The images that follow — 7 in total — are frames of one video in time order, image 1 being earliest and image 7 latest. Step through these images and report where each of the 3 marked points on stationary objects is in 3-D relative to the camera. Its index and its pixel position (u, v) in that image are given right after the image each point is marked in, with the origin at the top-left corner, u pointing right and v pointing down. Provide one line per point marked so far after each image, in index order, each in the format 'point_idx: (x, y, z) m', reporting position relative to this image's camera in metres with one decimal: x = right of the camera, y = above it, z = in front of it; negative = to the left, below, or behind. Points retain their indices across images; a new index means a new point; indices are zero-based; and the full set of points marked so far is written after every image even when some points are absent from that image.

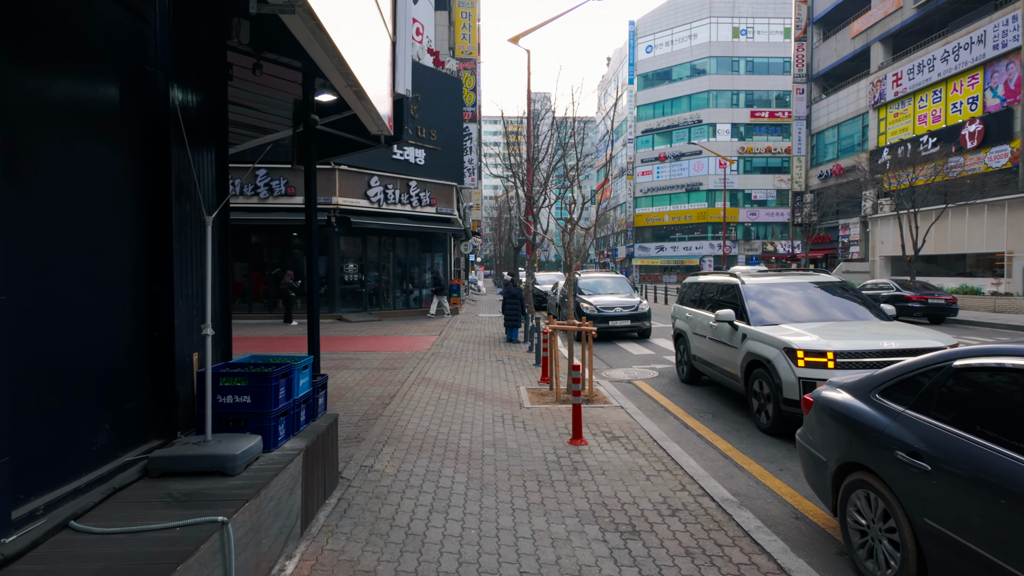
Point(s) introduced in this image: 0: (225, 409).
0: (-1.8, -0.8, +3.6) m
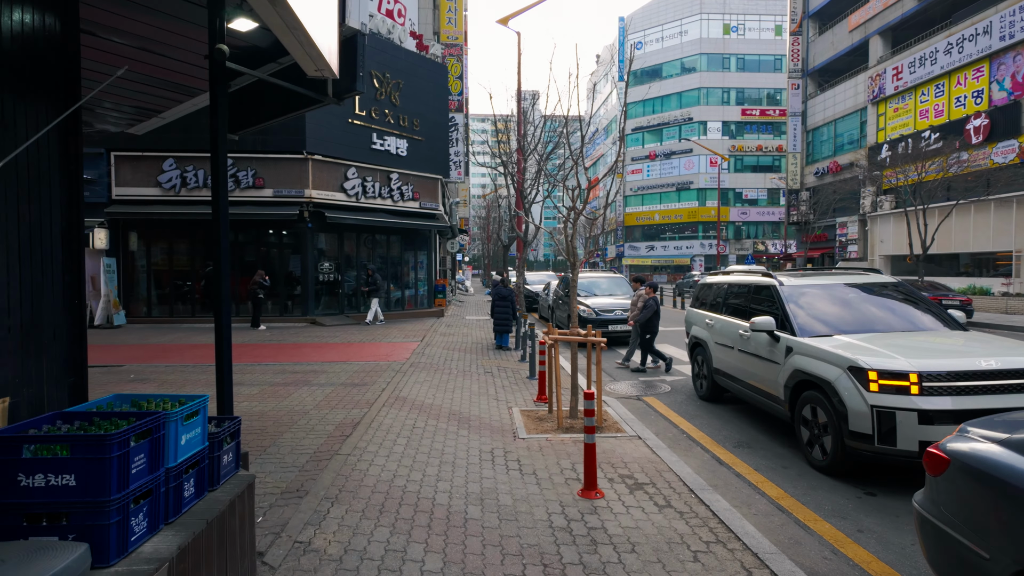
0: (-1.8, -0.8, +2.2) m
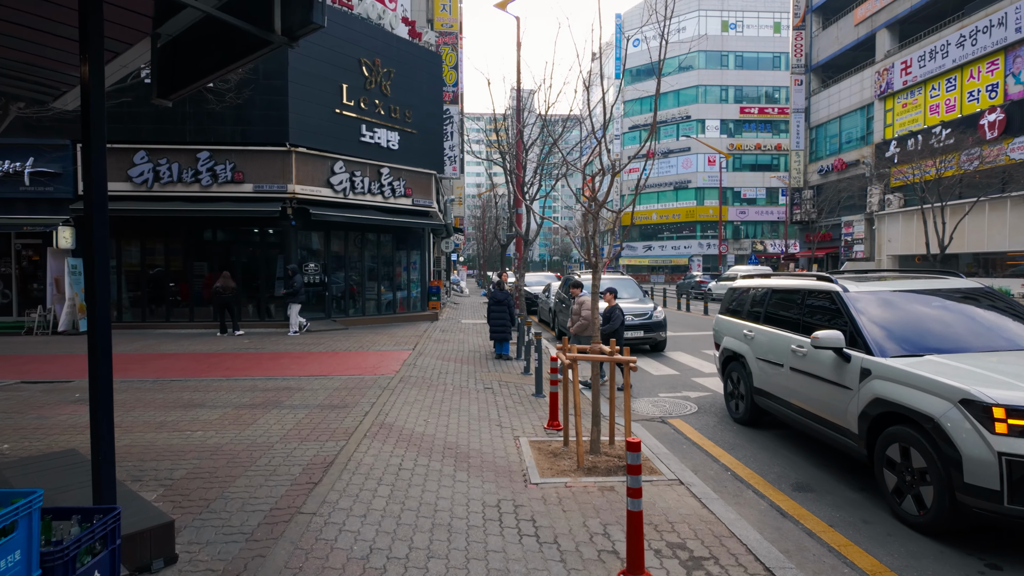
0: (-1.7, -0.8, +1.0) m
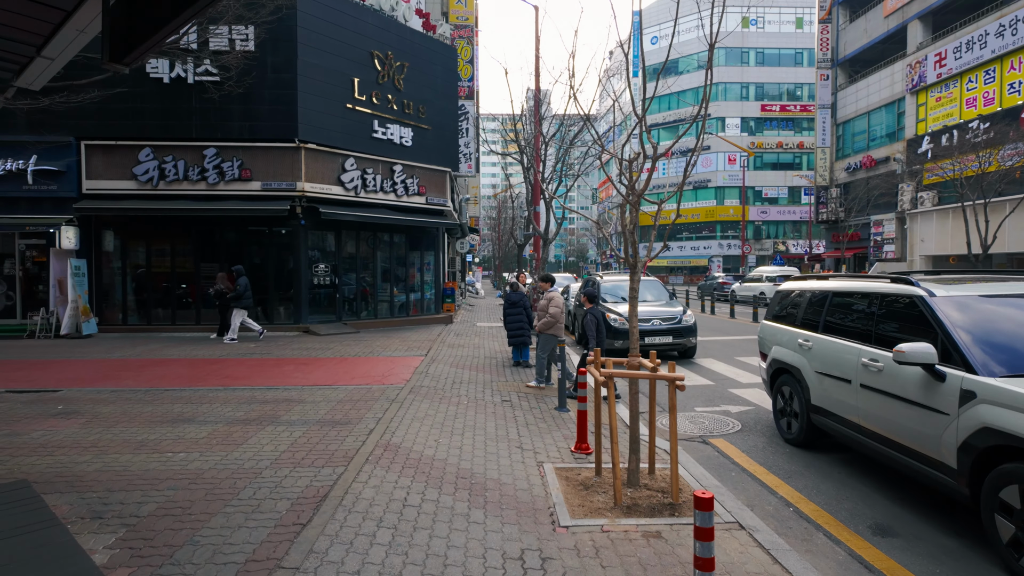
0: (-1.6, -0.9, +0.3) m
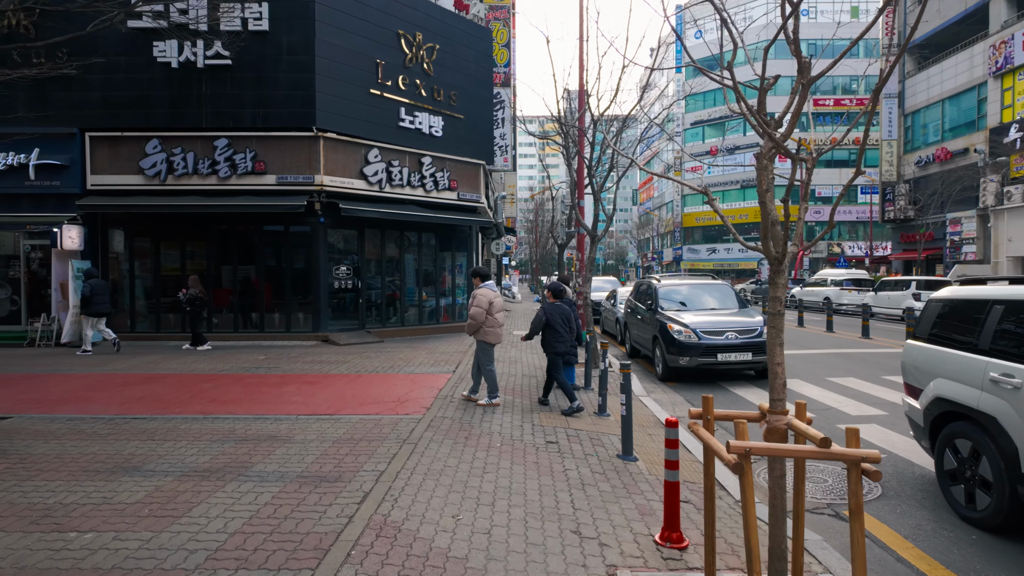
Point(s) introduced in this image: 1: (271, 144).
0: (-1.6, -0.9, -1.4) m
1: (-5.6, +3.3, +13.6) m
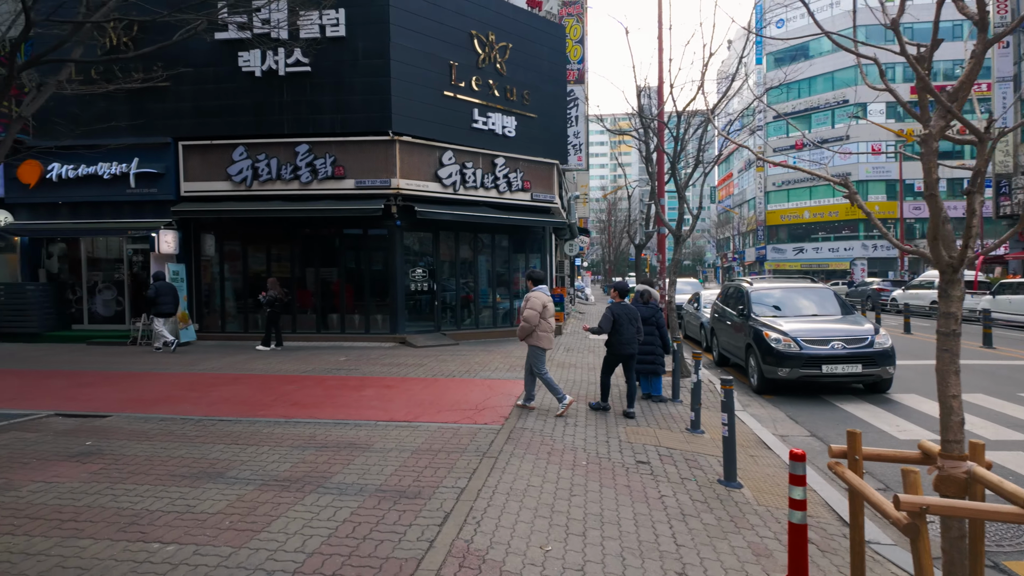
0: (-1.6, -0.9, -1.6) m
1: (-3.8, +3.3, +13.8) m
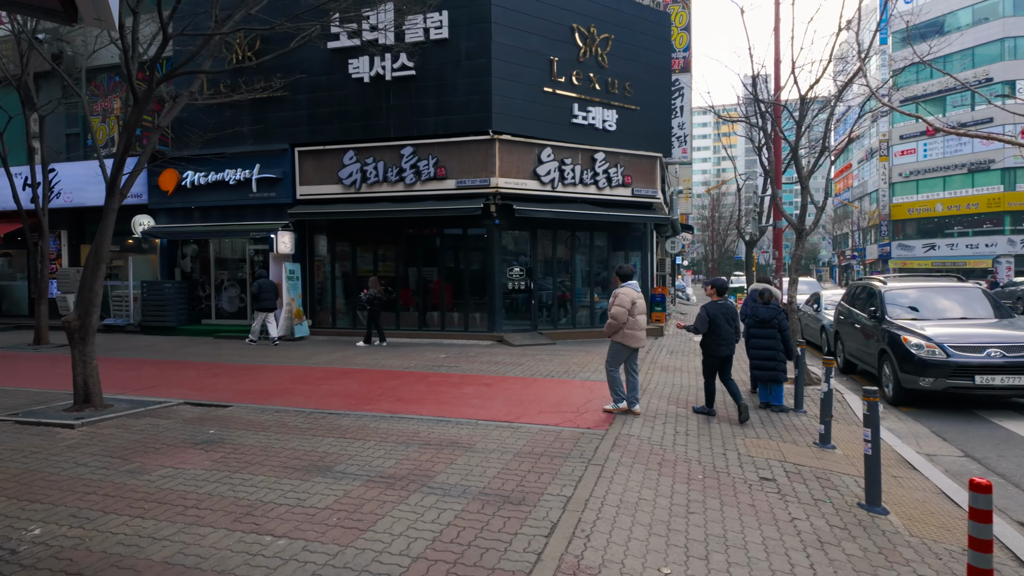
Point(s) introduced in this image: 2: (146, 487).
0: (-1.8, -0.9, -1.5) m
1: (-1.5, +3.3, +14.0) m
2: (-2.9, -1.6, +4.6) m
